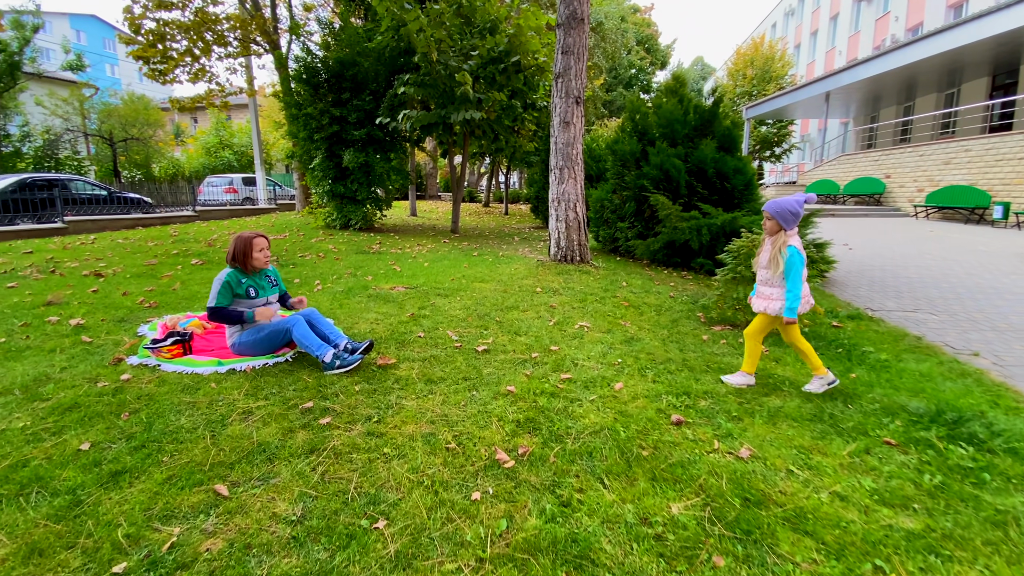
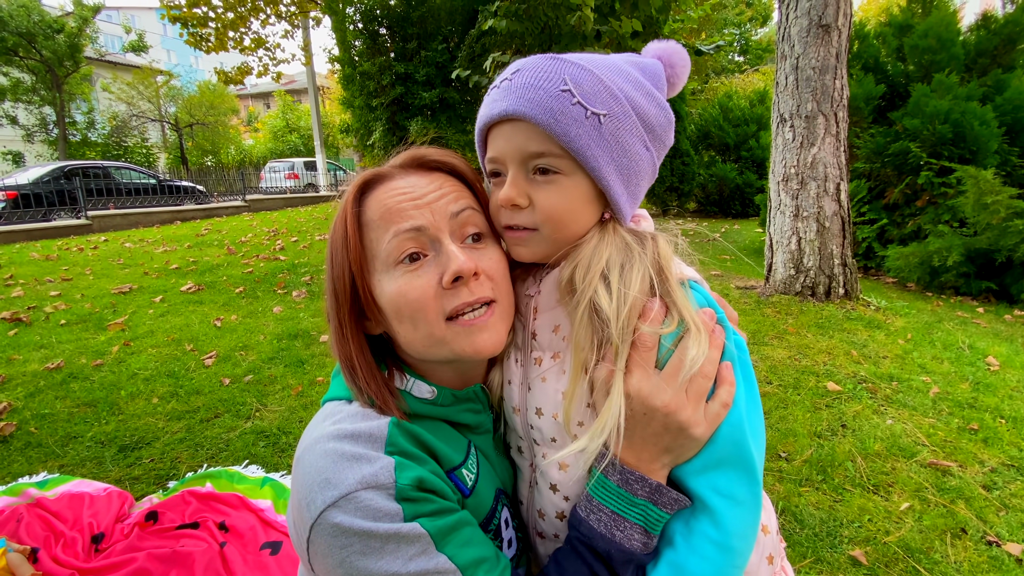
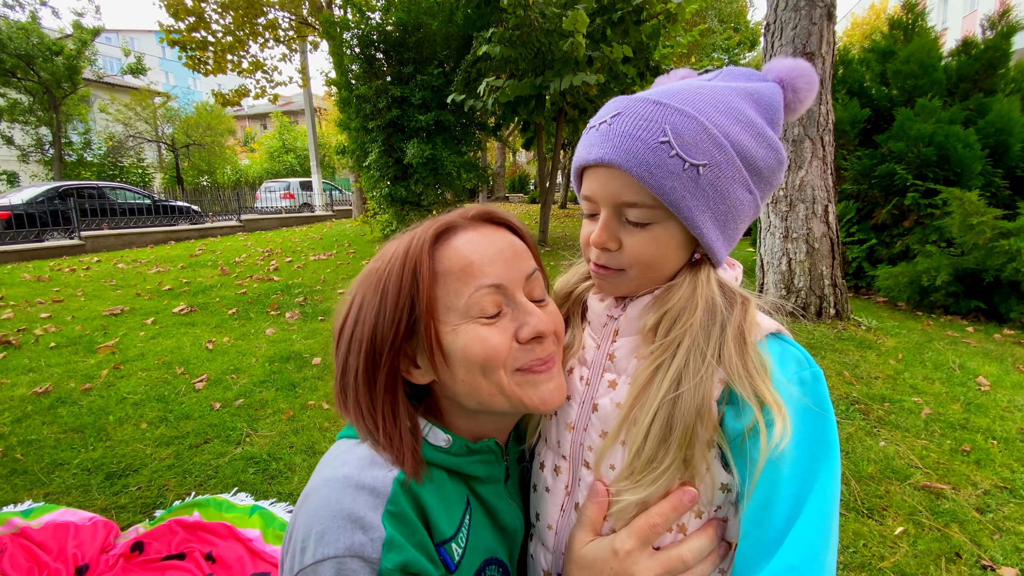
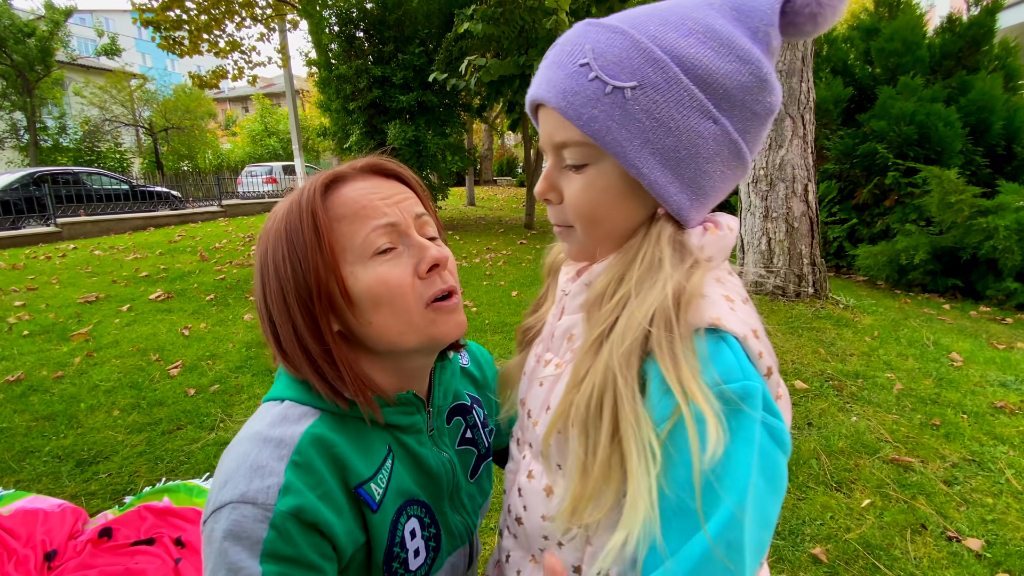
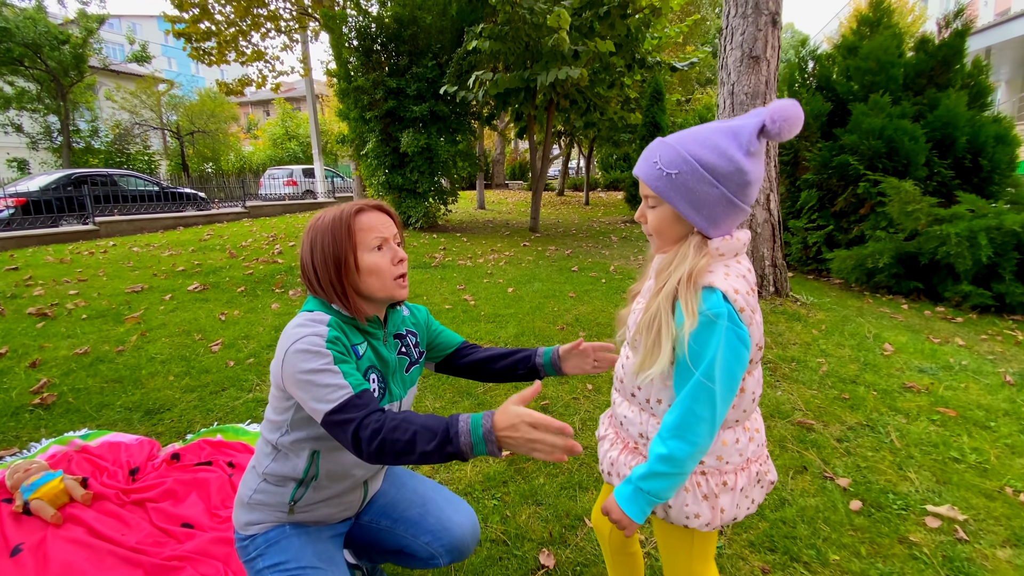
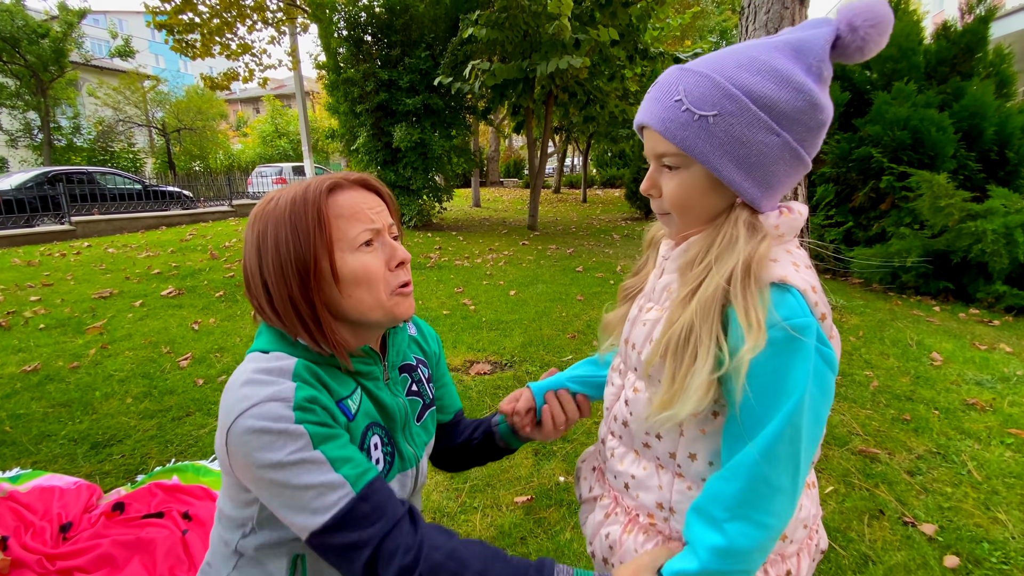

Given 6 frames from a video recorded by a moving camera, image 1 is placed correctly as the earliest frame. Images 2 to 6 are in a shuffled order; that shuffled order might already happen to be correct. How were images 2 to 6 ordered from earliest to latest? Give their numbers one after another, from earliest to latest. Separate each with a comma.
5, 6, 4, 2, 3
